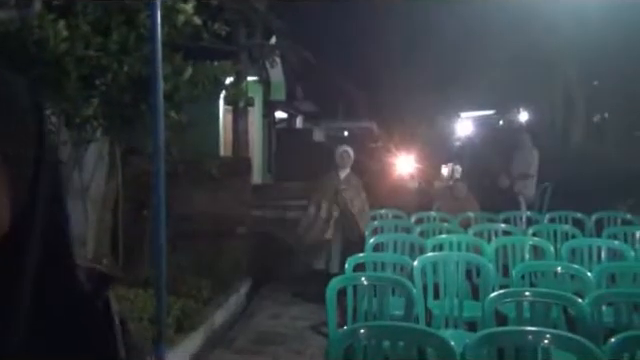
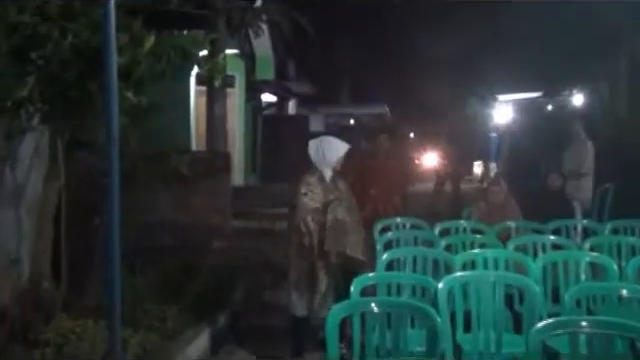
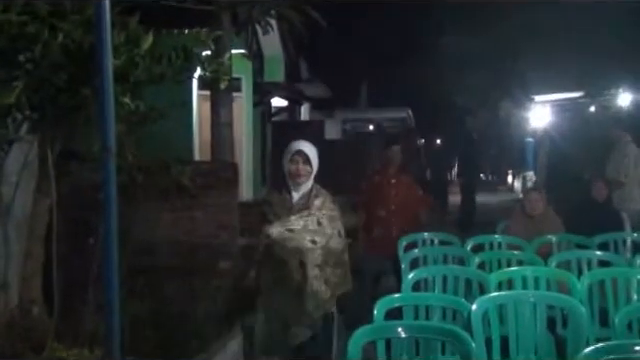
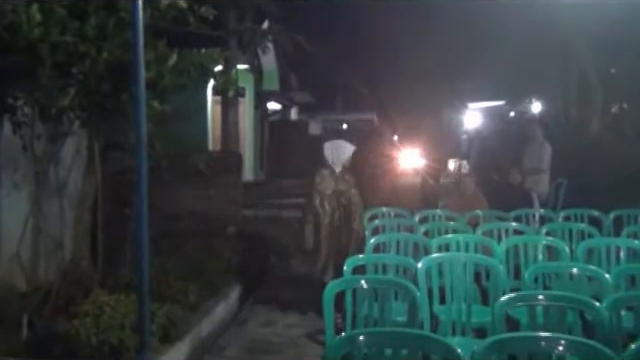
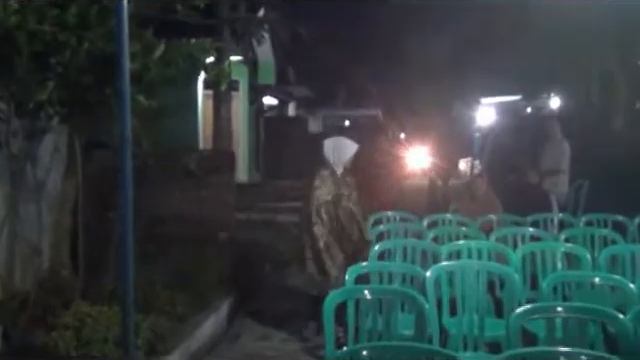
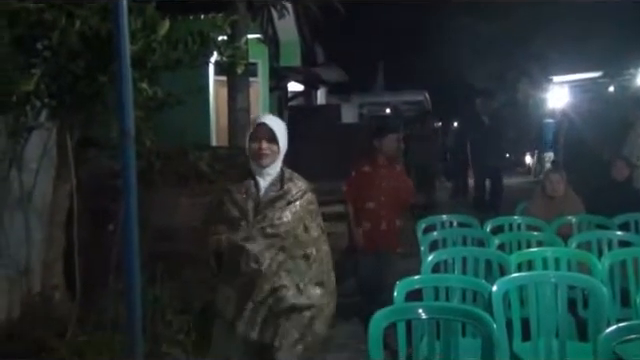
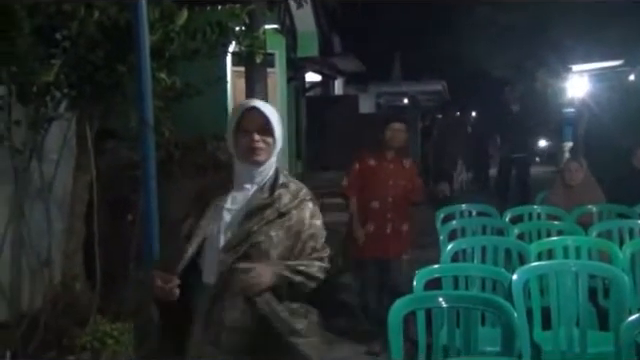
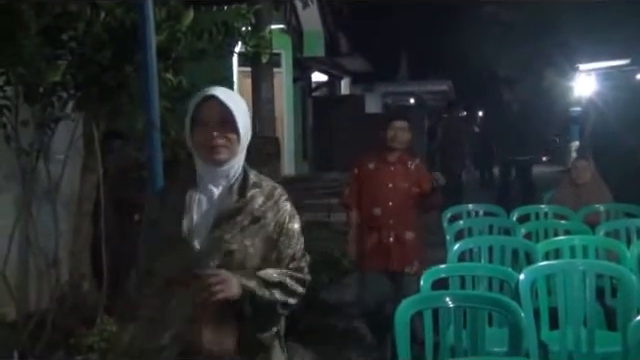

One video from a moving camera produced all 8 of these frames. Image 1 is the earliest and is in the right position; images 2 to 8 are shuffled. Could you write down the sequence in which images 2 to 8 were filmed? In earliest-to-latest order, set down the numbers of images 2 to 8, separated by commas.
4, 5, 2, 3, 6, 7, 8
